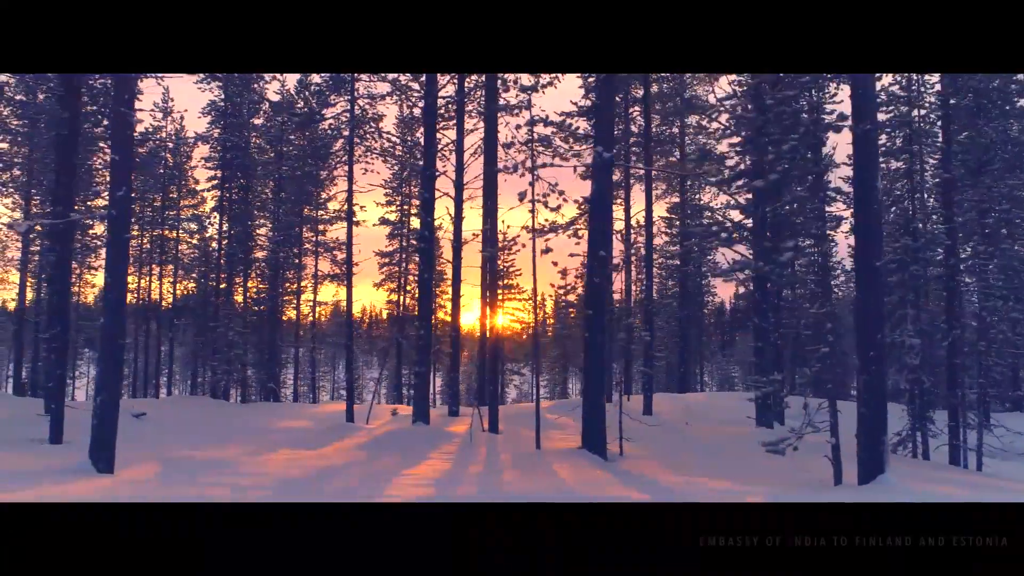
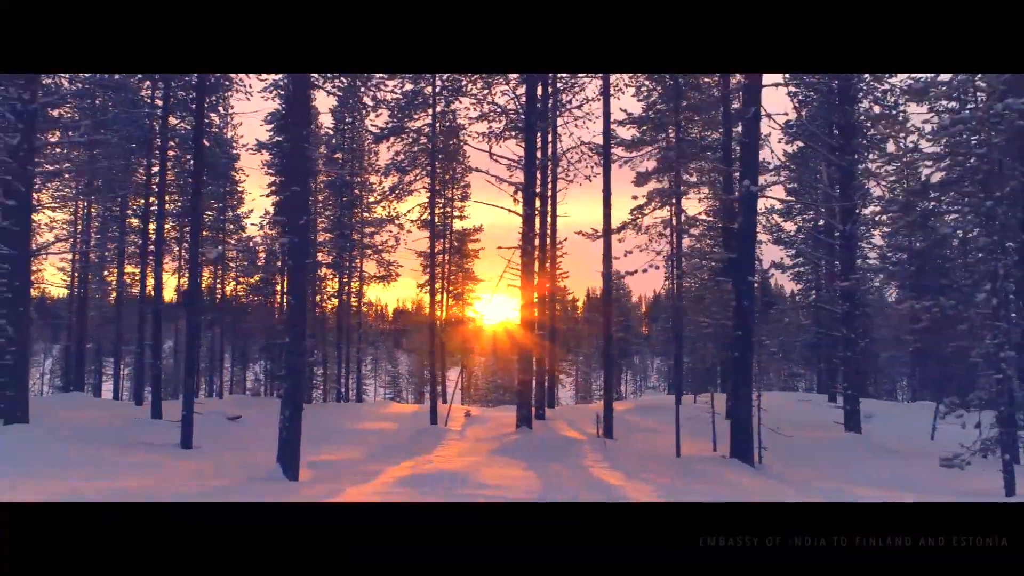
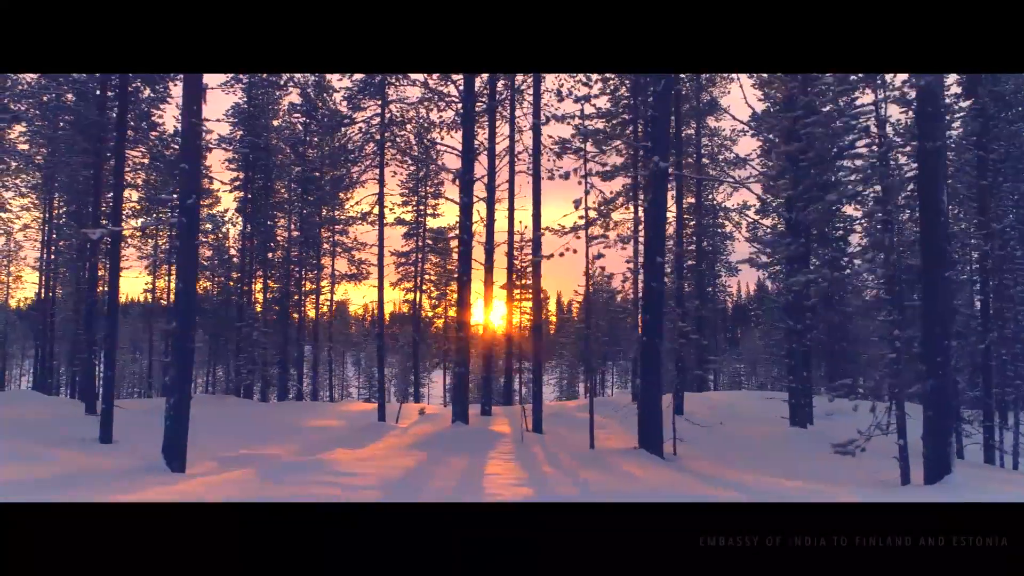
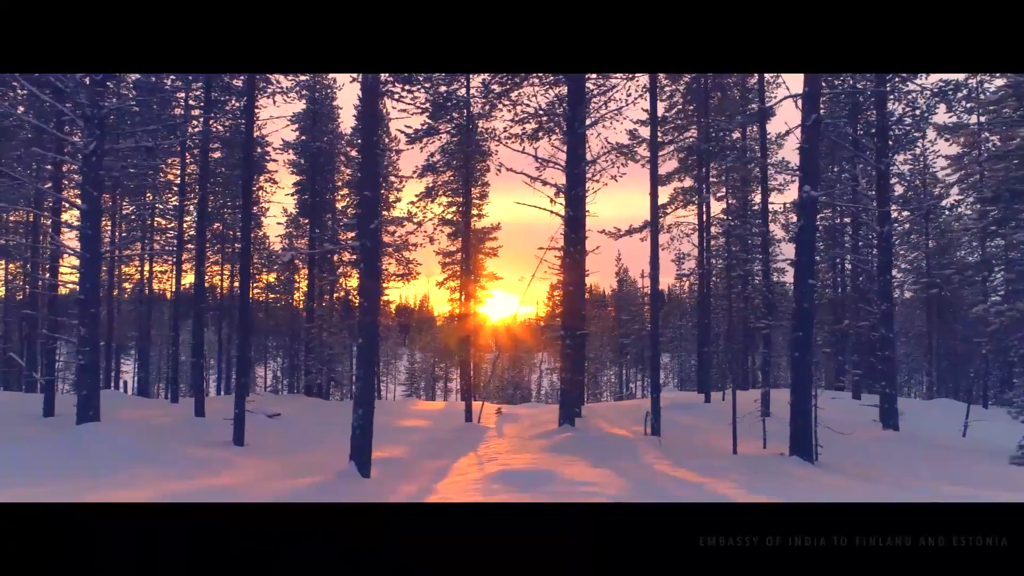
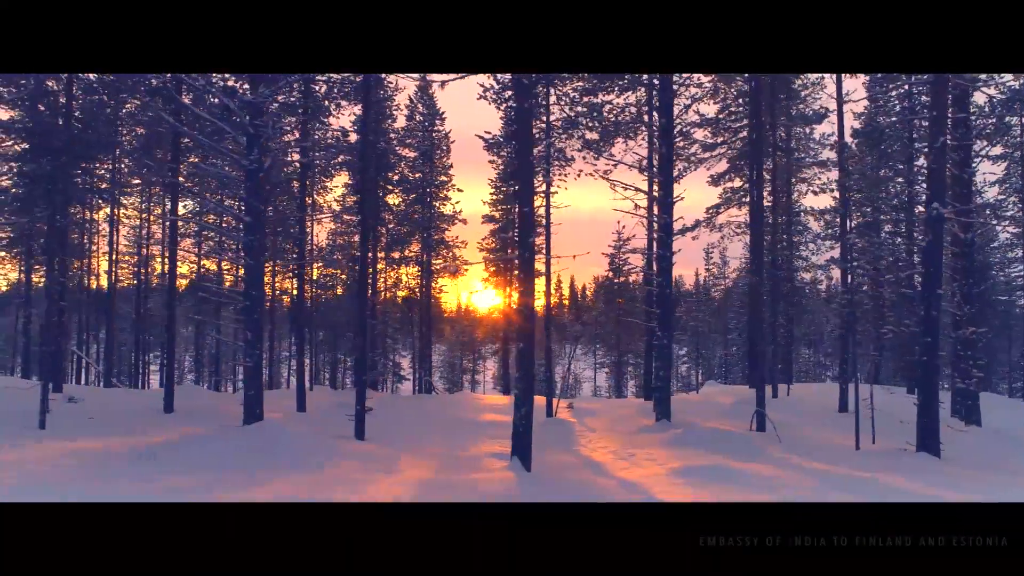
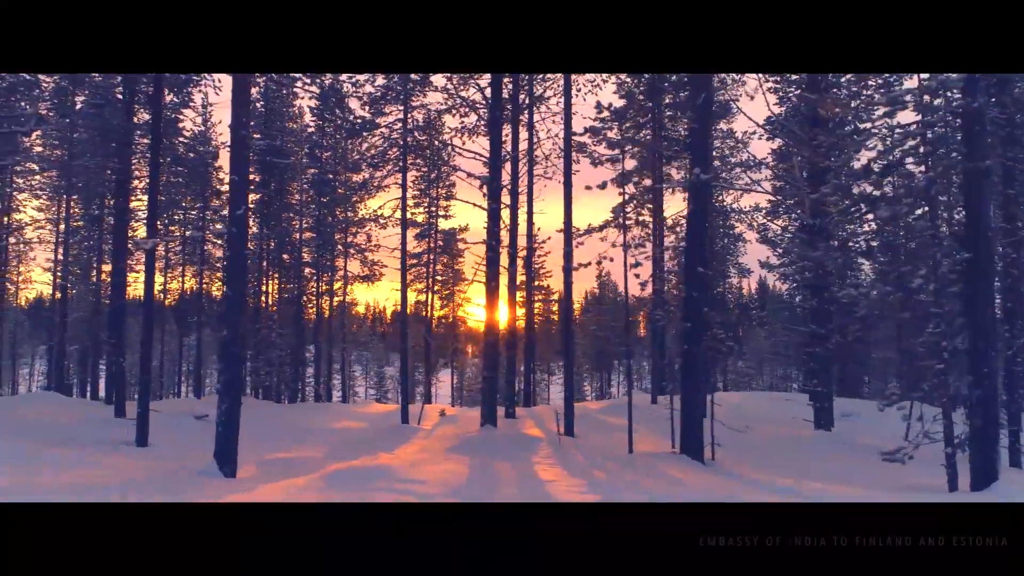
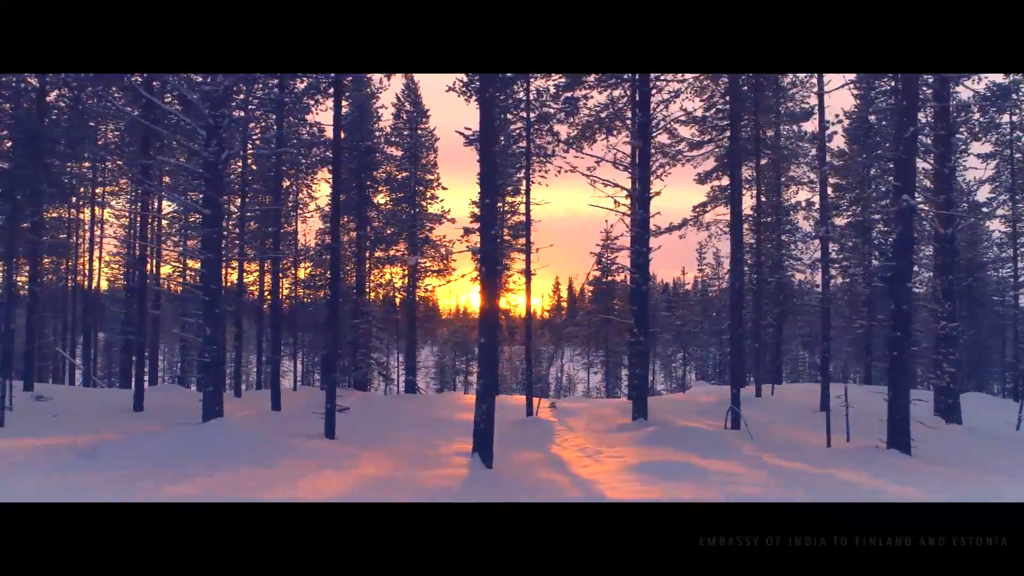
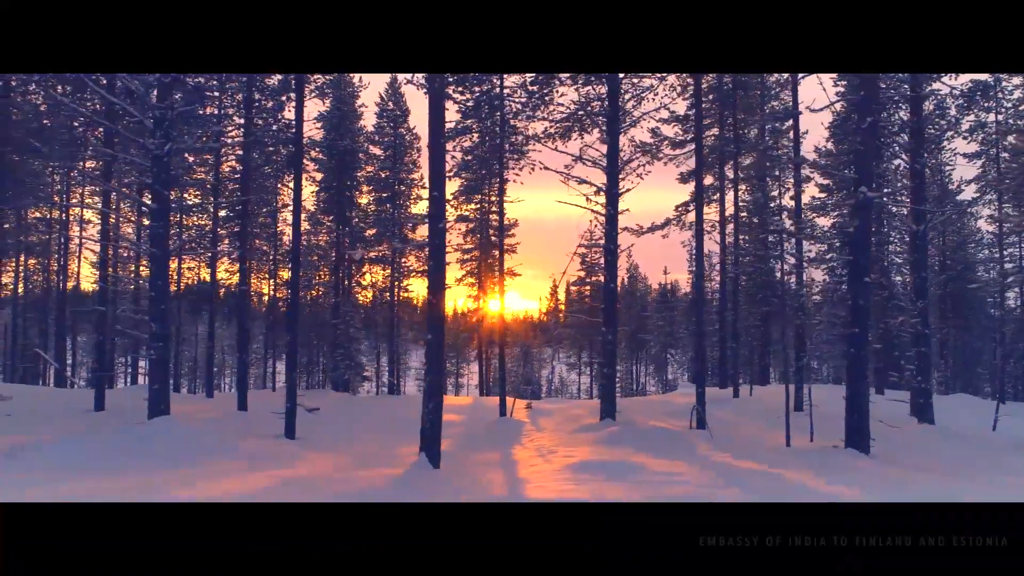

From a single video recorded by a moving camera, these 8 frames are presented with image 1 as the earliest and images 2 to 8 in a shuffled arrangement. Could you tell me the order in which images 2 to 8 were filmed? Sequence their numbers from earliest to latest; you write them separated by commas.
3, 6, 2, 4, 8, 7, 5
